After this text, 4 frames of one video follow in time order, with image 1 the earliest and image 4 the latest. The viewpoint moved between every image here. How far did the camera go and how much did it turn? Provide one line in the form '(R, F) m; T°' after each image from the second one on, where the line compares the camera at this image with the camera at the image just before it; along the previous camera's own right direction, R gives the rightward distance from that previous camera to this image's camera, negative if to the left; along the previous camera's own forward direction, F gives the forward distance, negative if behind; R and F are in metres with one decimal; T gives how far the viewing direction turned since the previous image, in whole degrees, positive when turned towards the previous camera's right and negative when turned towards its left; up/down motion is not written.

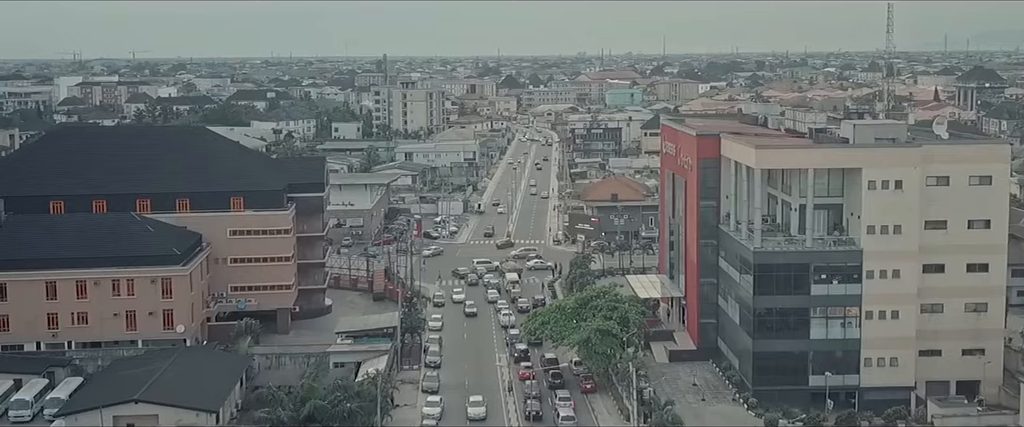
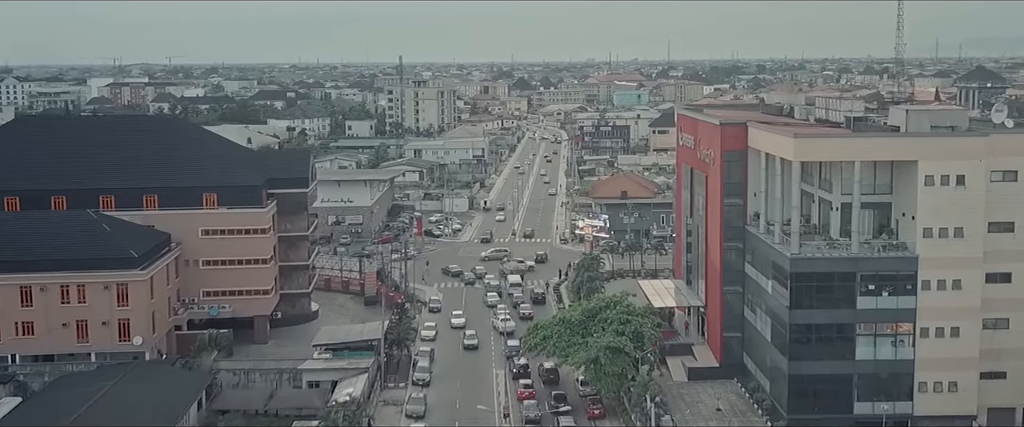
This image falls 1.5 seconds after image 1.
(+0.2, +3.0) m; -1°
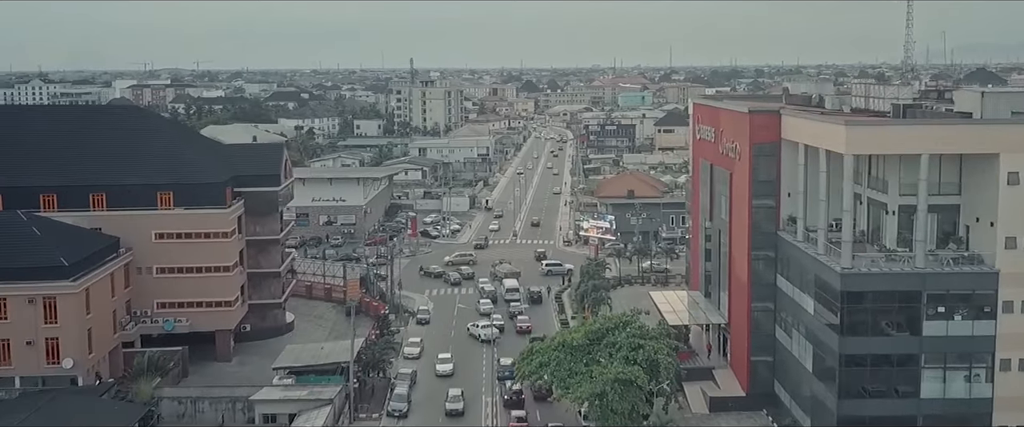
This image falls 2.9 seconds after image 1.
(+0.3, +3.4) m; 0°
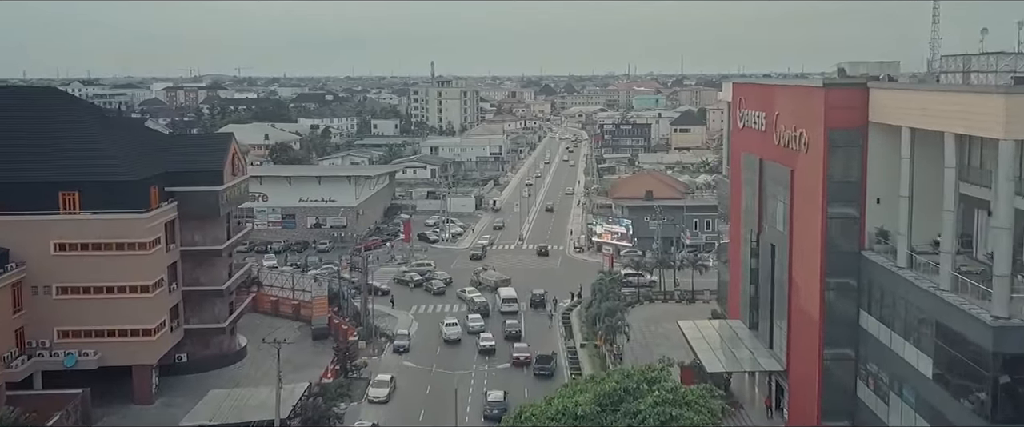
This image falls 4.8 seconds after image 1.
(+0.5, +5.3) m; -1°
